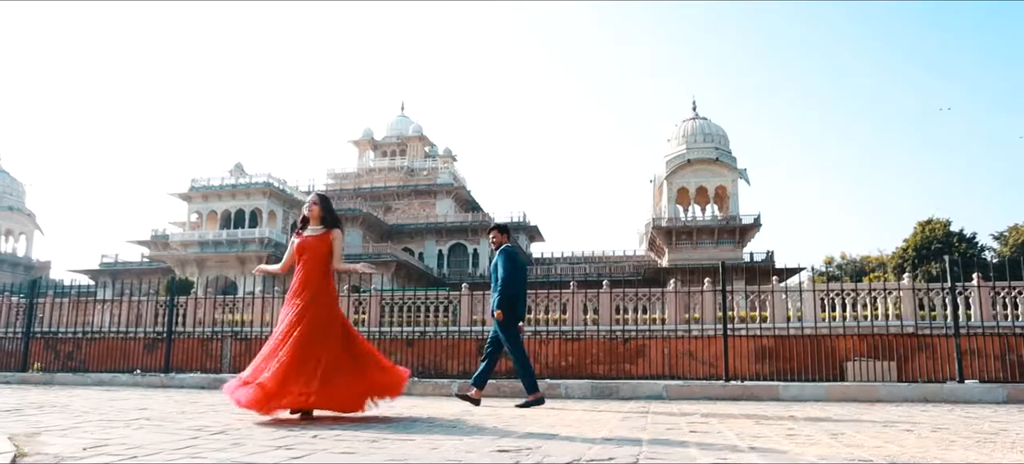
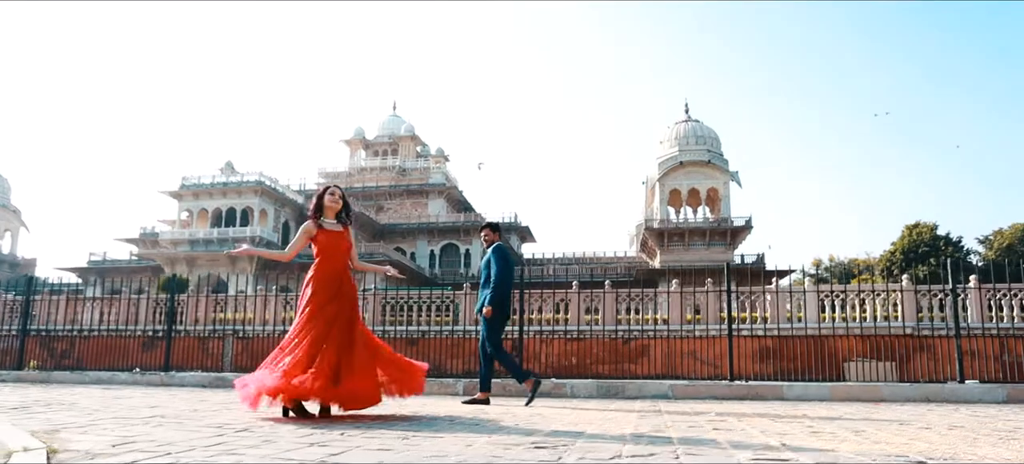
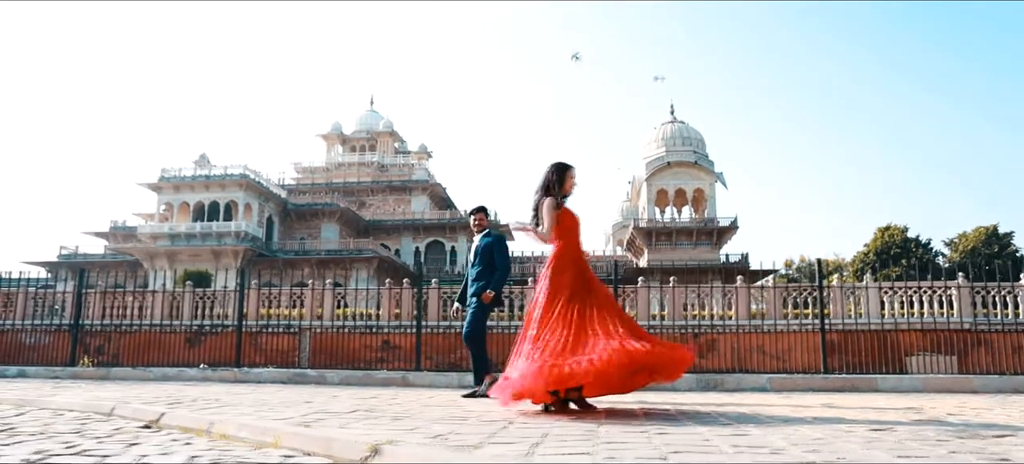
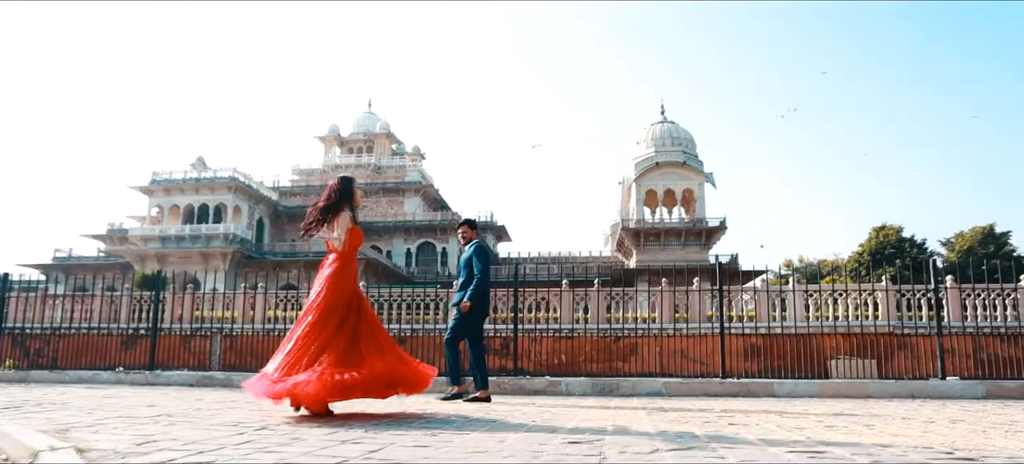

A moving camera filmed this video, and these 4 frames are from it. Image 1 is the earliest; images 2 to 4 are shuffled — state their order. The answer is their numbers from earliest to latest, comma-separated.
2, 4, 3
